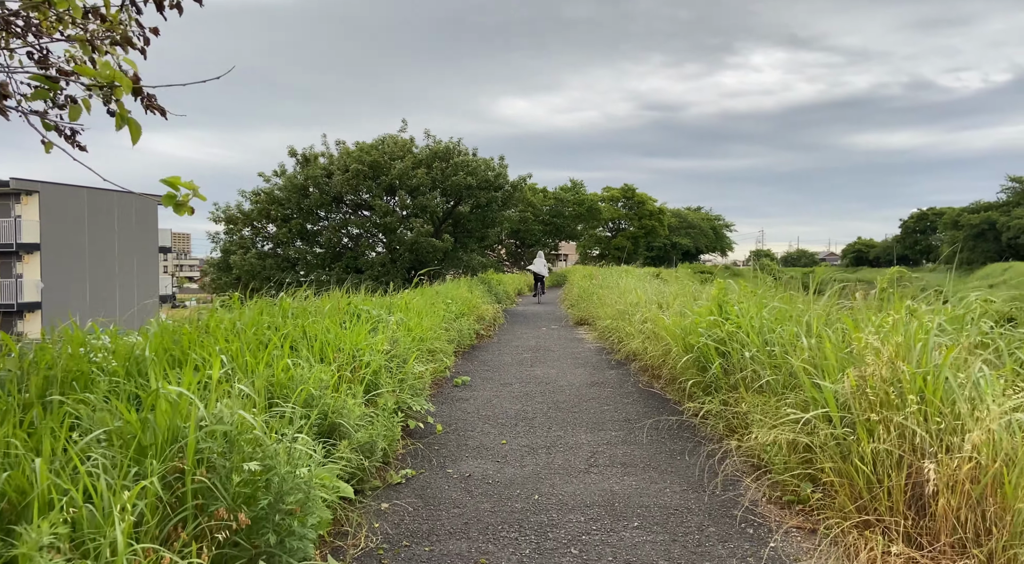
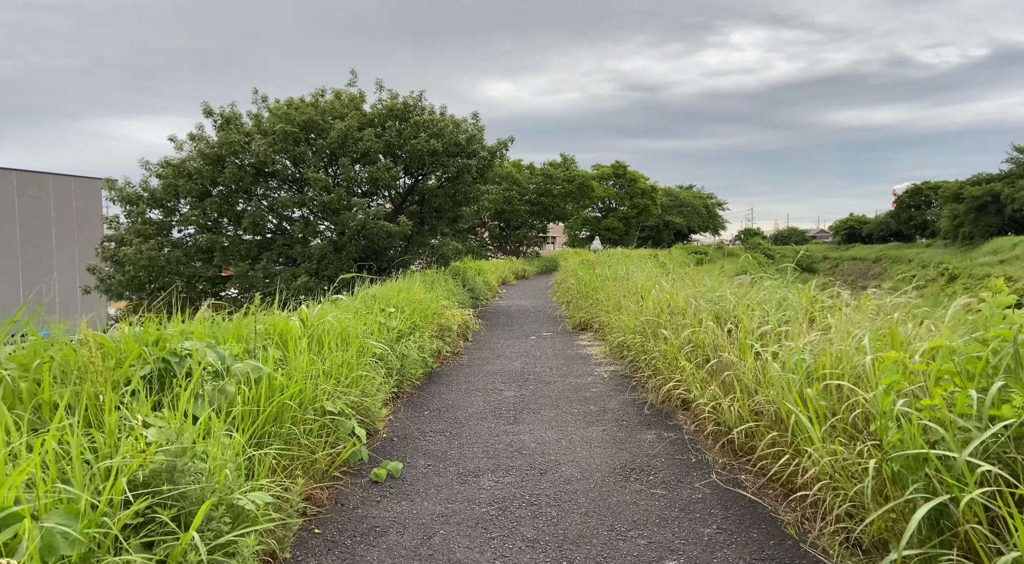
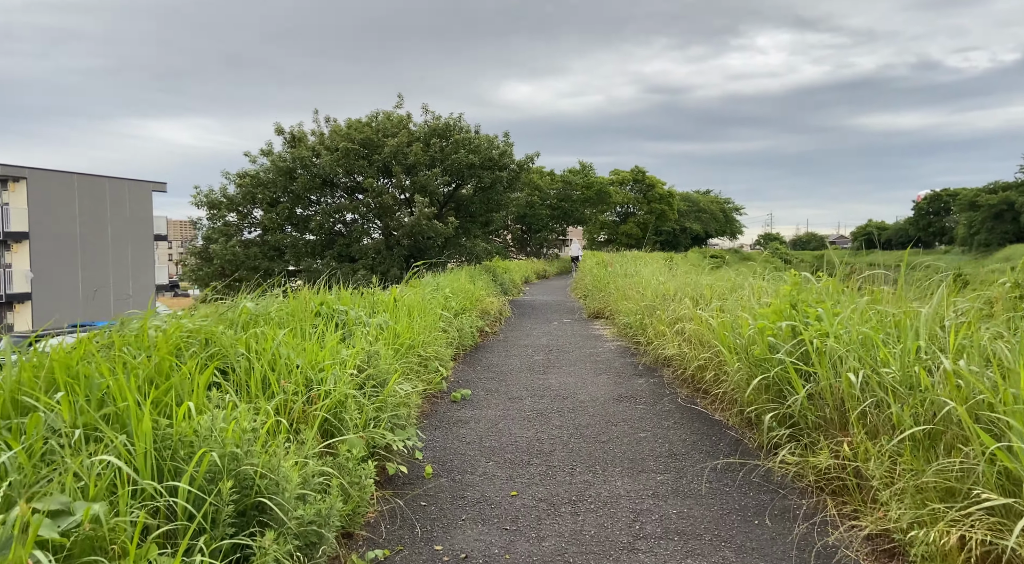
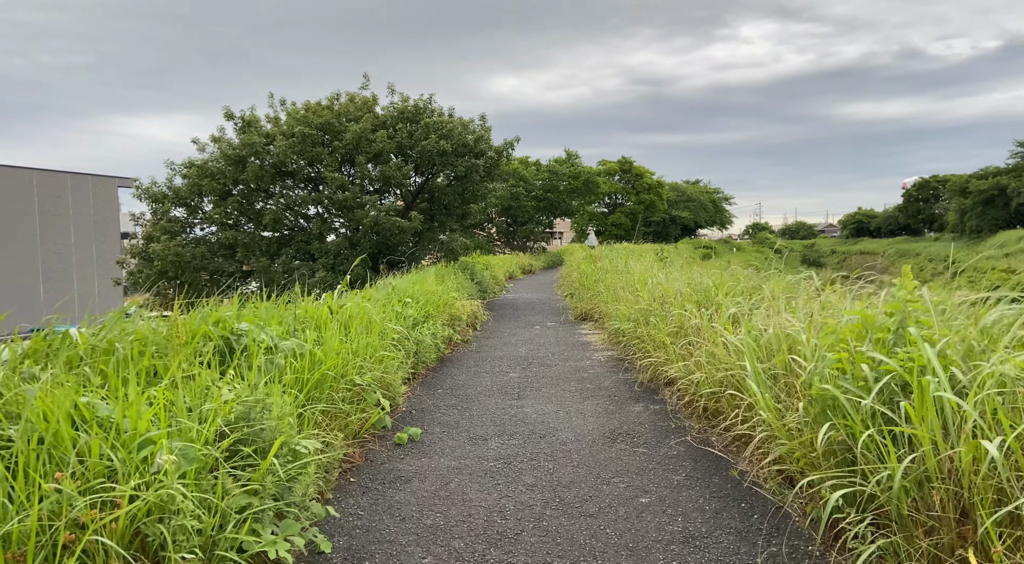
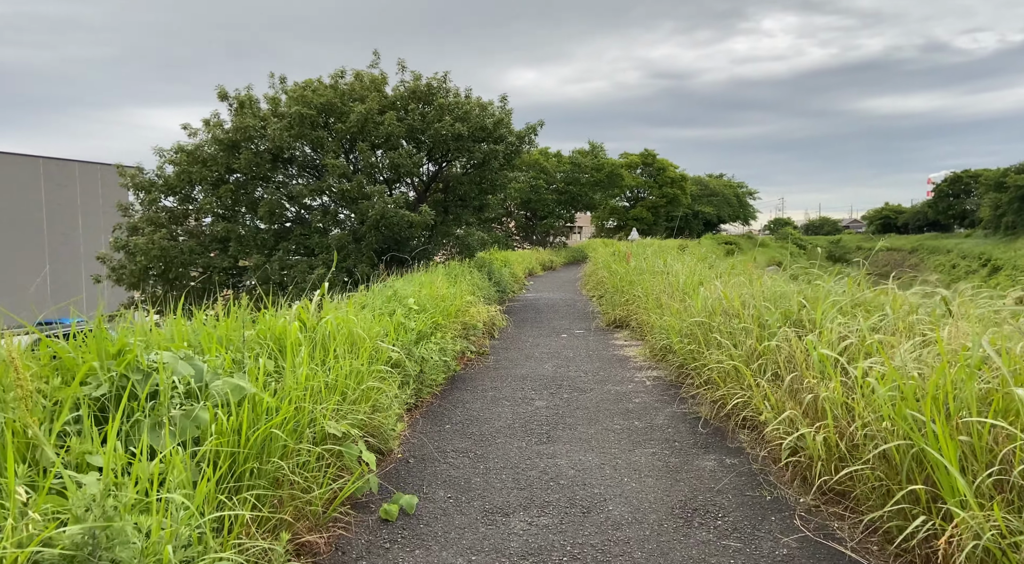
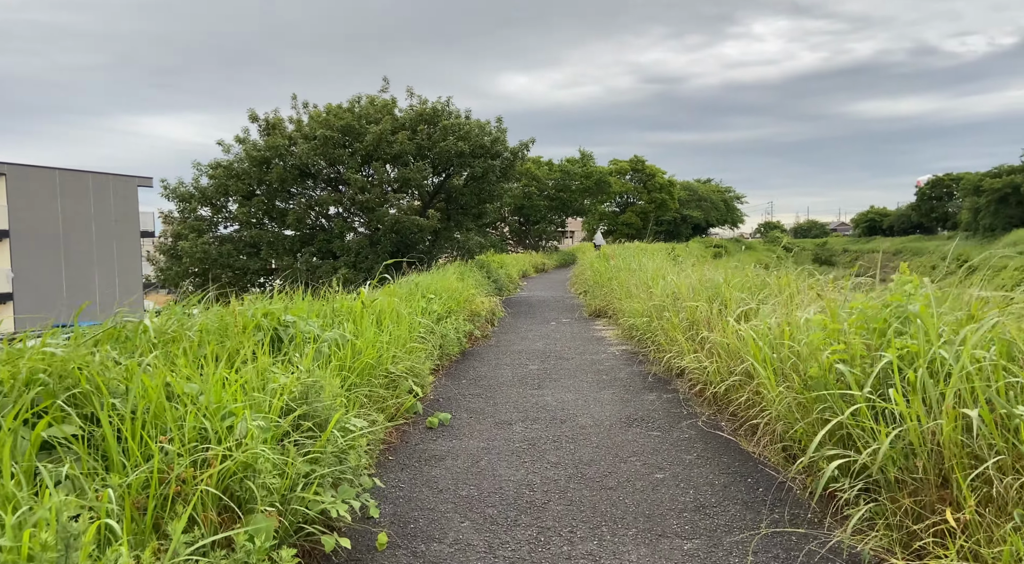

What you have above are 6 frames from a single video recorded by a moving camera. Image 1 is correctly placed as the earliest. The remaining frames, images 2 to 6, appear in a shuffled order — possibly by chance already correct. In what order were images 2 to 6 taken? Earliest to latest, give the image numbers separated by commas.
3, 6, 4, 2, 5
